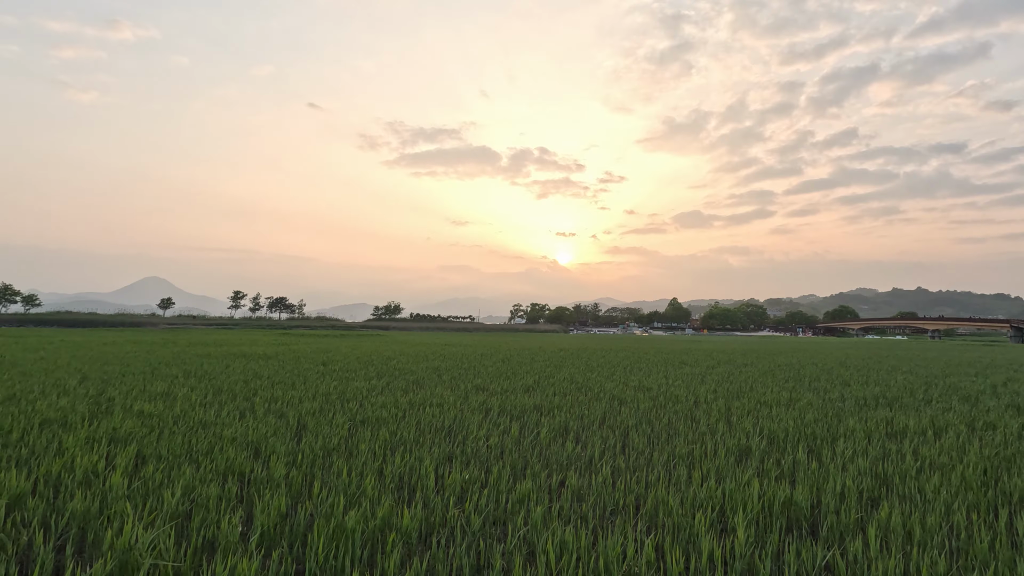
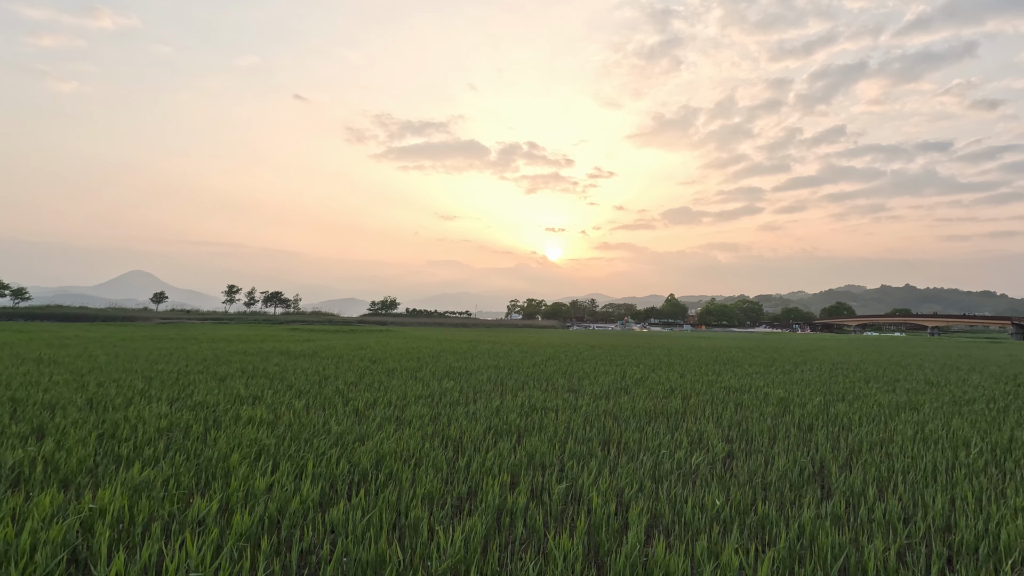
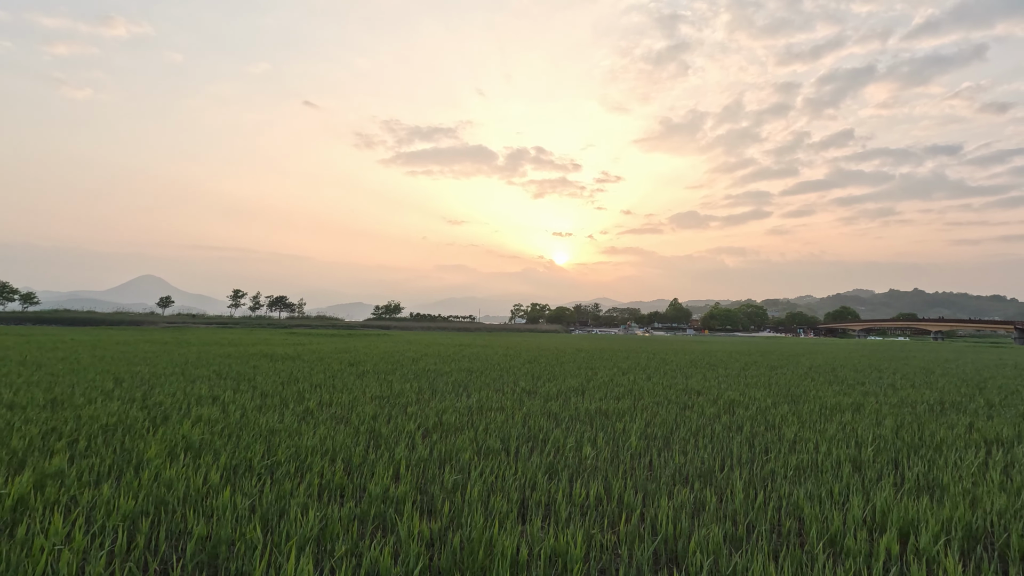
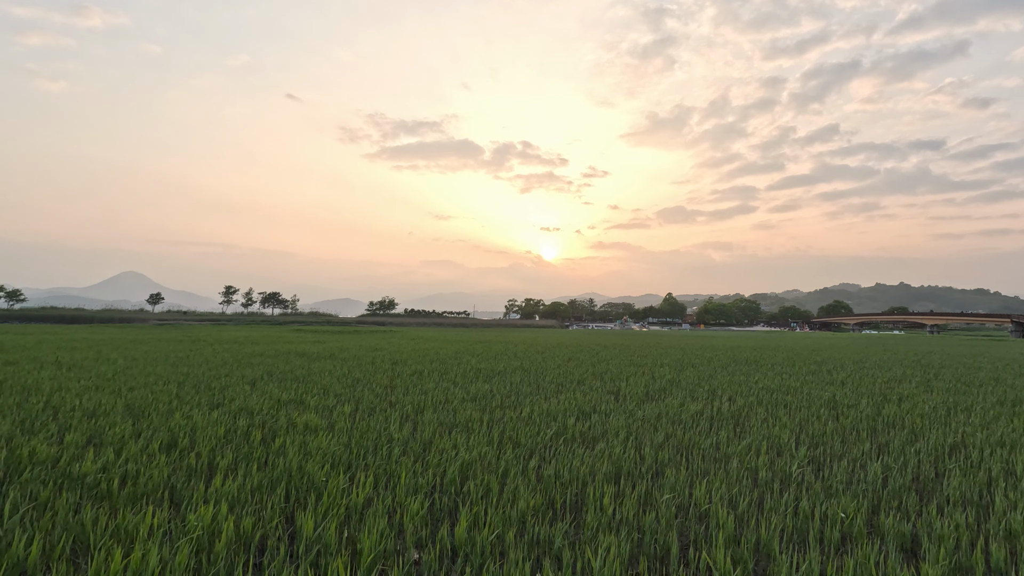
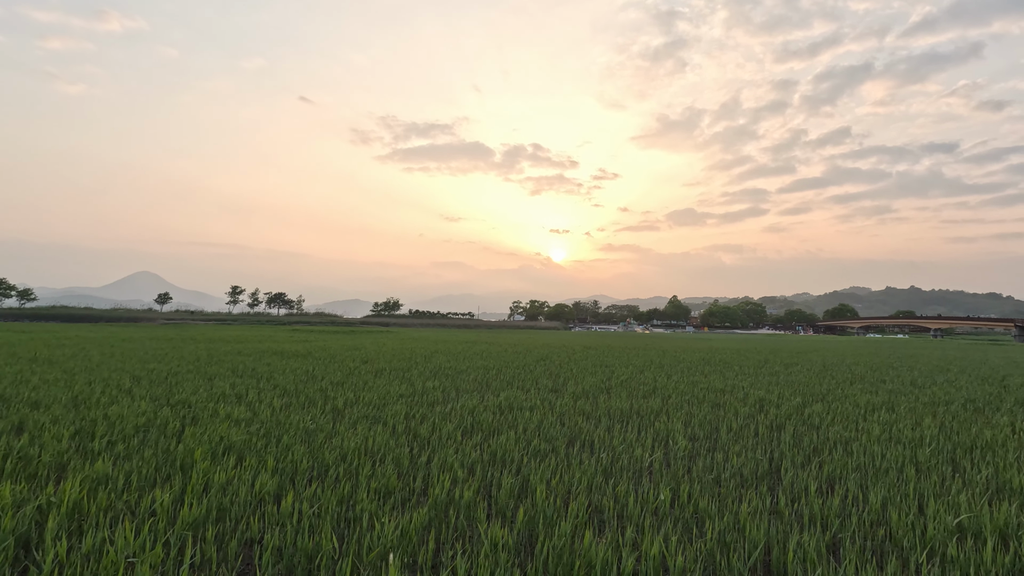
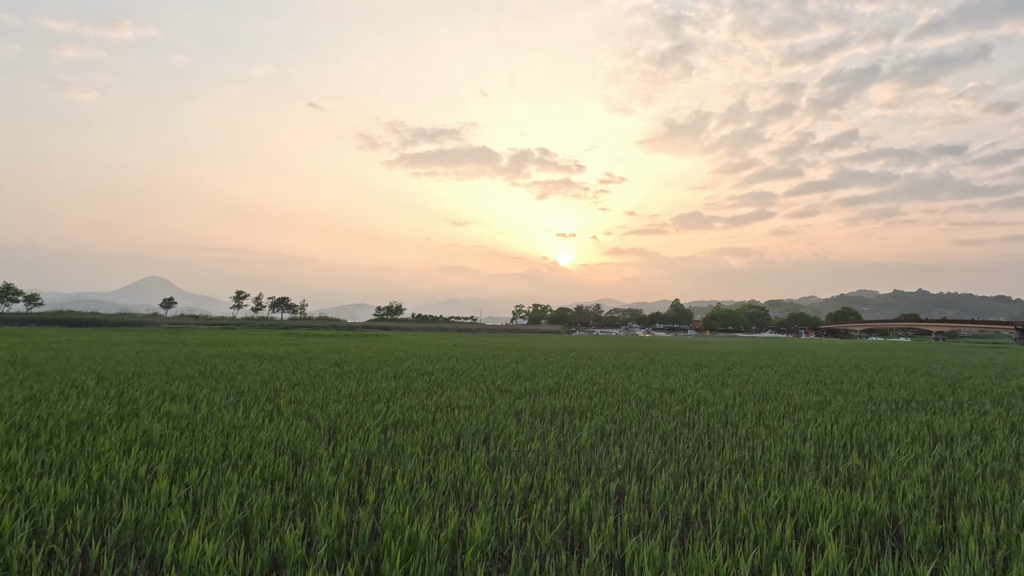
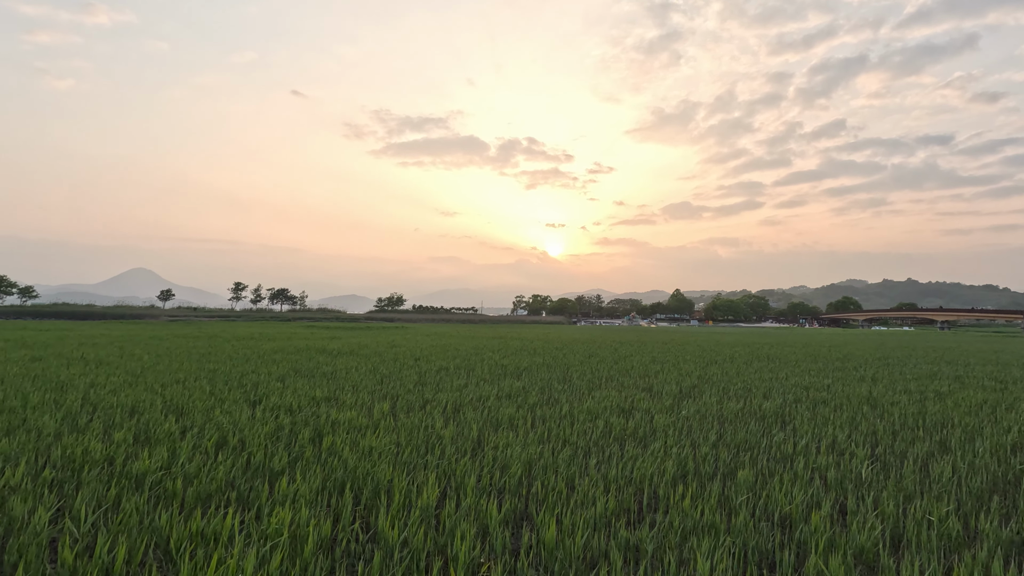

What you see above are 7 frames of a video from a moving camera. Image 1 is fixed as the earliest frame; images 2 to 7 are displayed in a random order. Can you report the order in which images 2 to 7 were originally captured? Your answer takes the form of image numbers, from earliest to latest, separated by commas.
6, 3, 5, 2, 4, 7
